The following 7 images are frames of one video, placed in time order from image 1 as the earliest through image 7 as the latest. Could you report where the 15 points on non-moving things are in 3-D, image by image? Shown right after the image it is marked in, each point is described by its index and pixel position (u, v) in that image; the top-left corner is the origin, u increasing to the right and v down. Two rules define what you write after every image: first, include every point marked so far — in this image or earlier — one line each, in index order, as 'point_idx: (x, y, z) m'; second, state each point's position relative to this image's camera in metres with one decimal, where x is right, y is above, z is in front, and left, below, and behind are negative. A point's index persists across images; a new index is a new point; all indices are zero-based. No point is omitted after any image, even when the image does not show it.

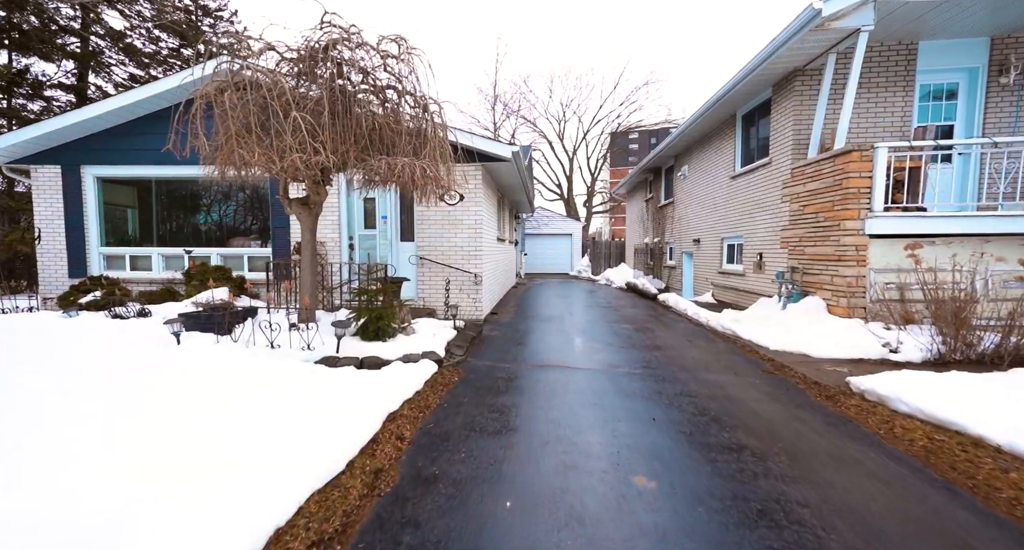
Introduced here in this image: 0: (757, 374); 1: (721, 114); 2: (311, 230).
0: (+2.6, -1.0, +4.4) m
1: (+4.5, +3.4, +8.9) m
2: (-2.3, +0.5, +4.9) m
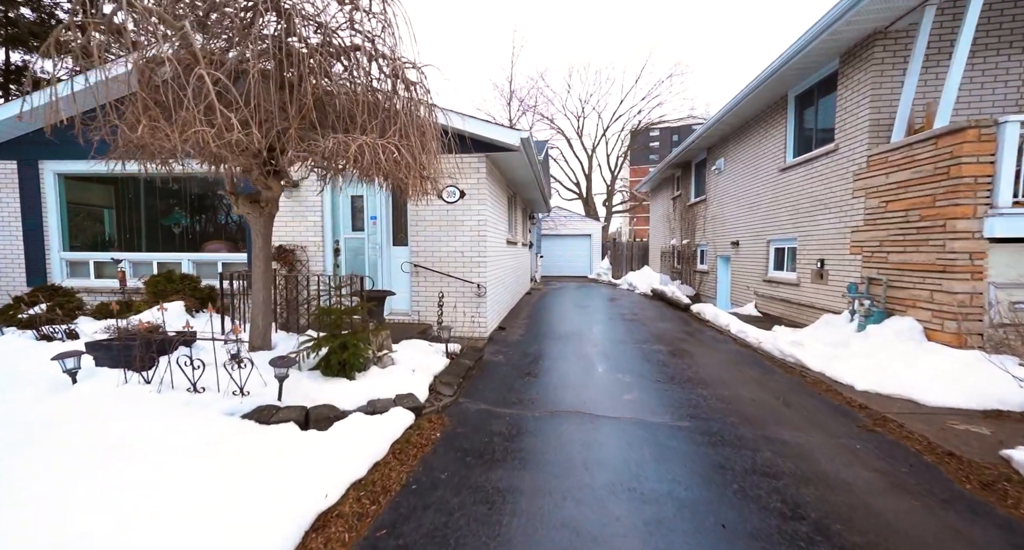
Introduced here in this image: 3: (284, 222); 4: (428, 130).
0: (+2.6, -1.2, +3.1) m
1: (+4.7, +3.3, +7.6) m
2: (-2.3, +0.4, +3.9) m
3: (-3.5, +0.8, +6.4) m
4: (-0.7, +1.2, +3.6) m
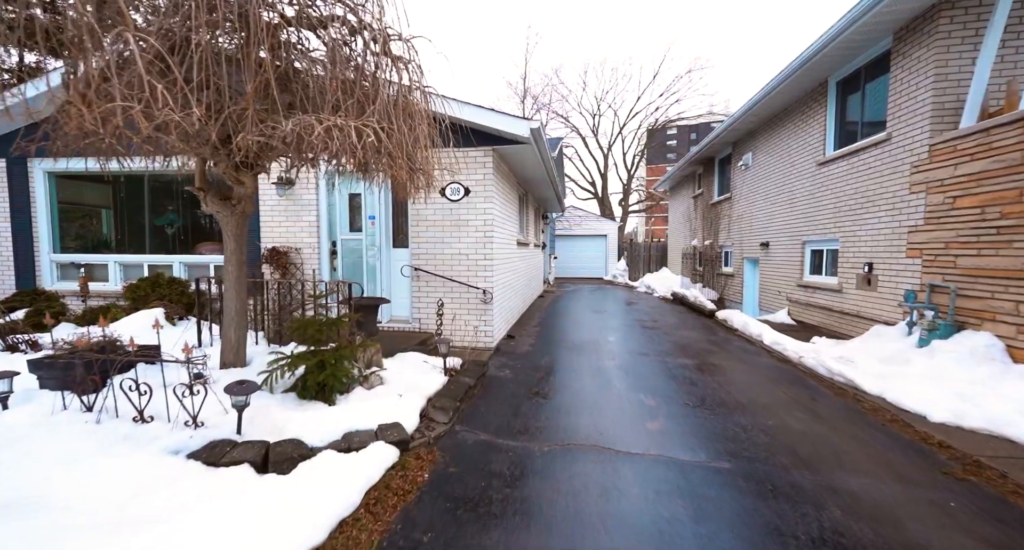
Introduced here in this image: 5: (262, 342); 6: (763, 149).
0: (+2.6, -1.3, +2.5) m
1: (+4.9, +3.2, +6.9) m
2: (-2.3, +0.3, +3.4) m
3: (-3.4, +0.7, +6.0) m
4: (-0.7, +1.2, +3.1) m
5: (-2.5, -0.7, +4.2) m
6: (+5.4, +2.7, +8.9) m
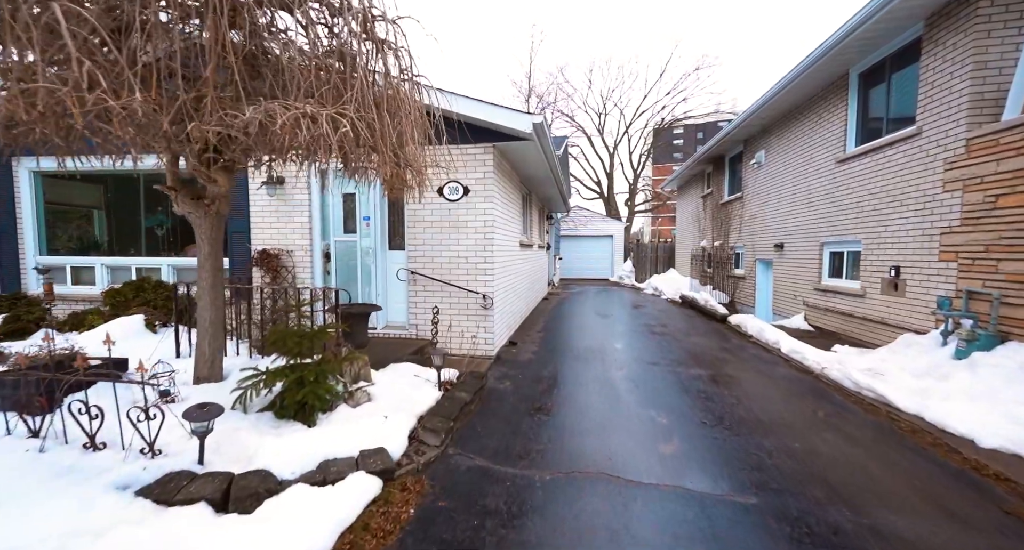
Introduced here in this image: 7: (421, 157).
0: (+2.6, -1.3, +2.2) m
1: (+4.9, +3.2, +6.5) m
2: (-2.3, +0.3, +3.1) m
3: (-3.4, +0.7, +5.7) m
4: (-0.7, +1.1, +2.8) m
5: (-2.5, -0.7, +3.9) m
6: (+5.5, +2.7, +8.6) m
7: (-0.7, +0.9, +3.0) m
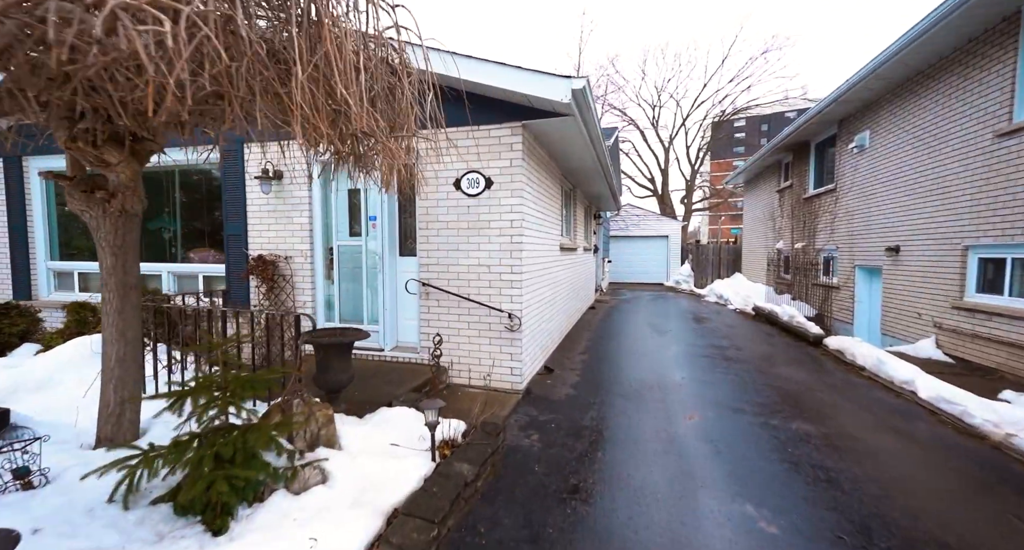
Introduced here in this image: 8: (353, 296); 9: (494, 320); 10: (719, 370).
0: (+2.5, -1.5, +0.8) m
1: (+5.4, +3.0, +4.8) m
2: (-2.2, +0.1, +2.3) m
3: (-3.0, +0.6, +5.0) m
4: (-0.7, +1.0, +1.7) m
5: (-2.3, -0.8, +3.1) m
6: (+6.2, +2.5, +6.8) m
7: (-0.6, +0.7, +2.0) m
8: (-1.9, -0.2, +4.9) m
9: (-0.2, -0.5, +4.3) m
10: (+2.7, -1.2, +5.4) m
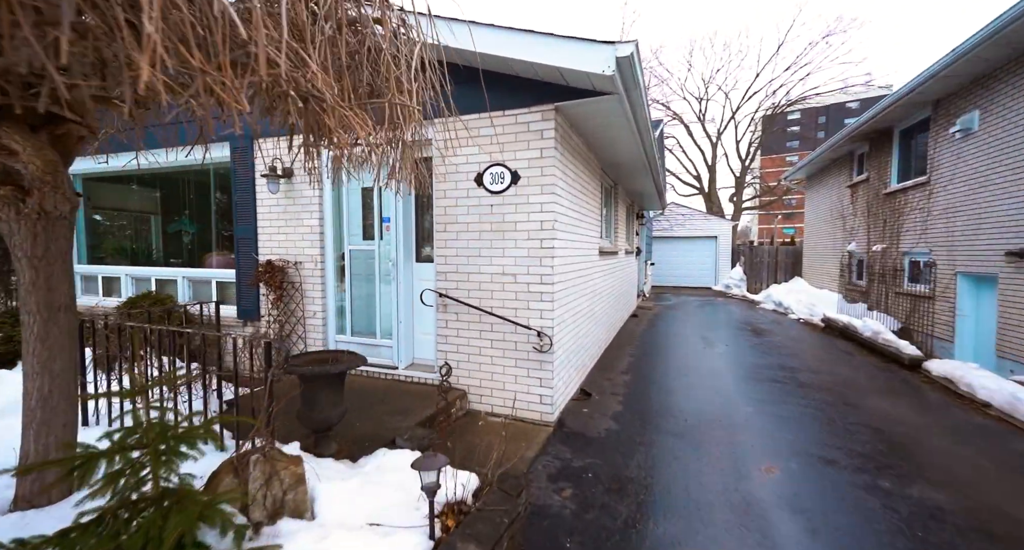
0: (+2.5, -1.6, -0.1) m
1: (+5.7, +2.9, +3.6) m
2: (-2.1, +0.1, +1.8) m
3: (-2.6, +0.5, +4.6) m
4: (-0.6, +0.9, +1.1) m
5: (-2.2, -0.9, +2.6) m
6: (+6.6, +2.3, +5.6) m
7: (-0.5, +0.6, +1.4) m
8: (-1.6, -0.3, +4.4) m
9: (+0.1, -0.5, +3.6) m
10: (+3.0, -1.3, +4.5) m
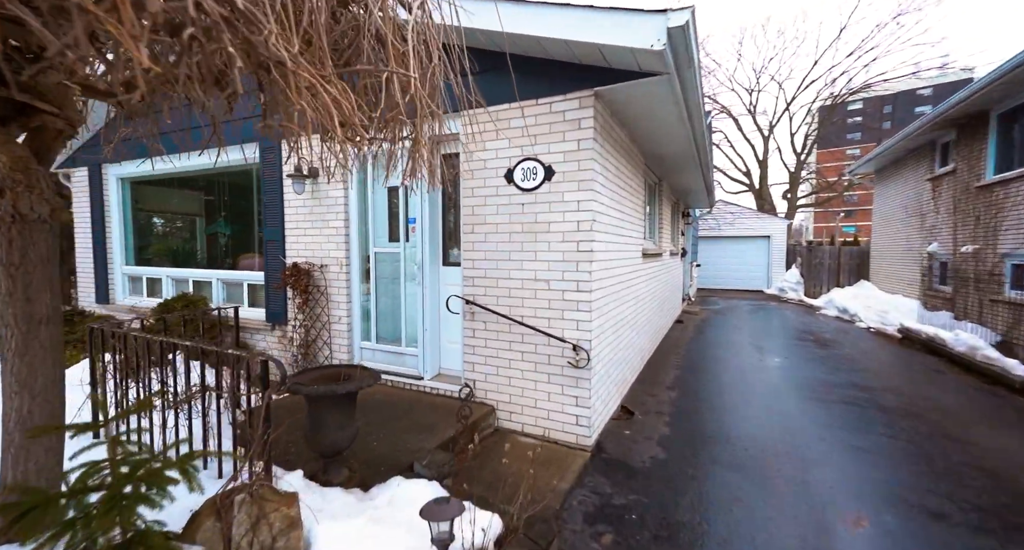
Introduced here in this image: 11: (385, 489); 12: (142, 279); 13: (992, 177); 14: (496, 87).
0: (+2.4, -1.6, -0.7) m
1: (+5.9, +2.8, +2.8) m
2: (-2.0, 0.0, +1.6) m
3: (-2.3, +0.5, +4.4) m
4: (-0.6, +0.9, +0.8) m
5: (-2.0, -1.0, +2.4) m
6: (+7.1, +2.3, +4.6) m
7: (-0.5, +0.6, +1.1) m
8: (-1.2, -0.4, +4.2) m
9: (+0.3, -0.6, +3.3) m
10: (+3.3, -1.4, +3.8) m
11: (-0.7, -1.2, +2.3) m
12: (-5.4, -0.1, +6.1) m
13: (+8.2, +1.7, +7.1) m
14: (-0.1, +1.5, +3.4) m
